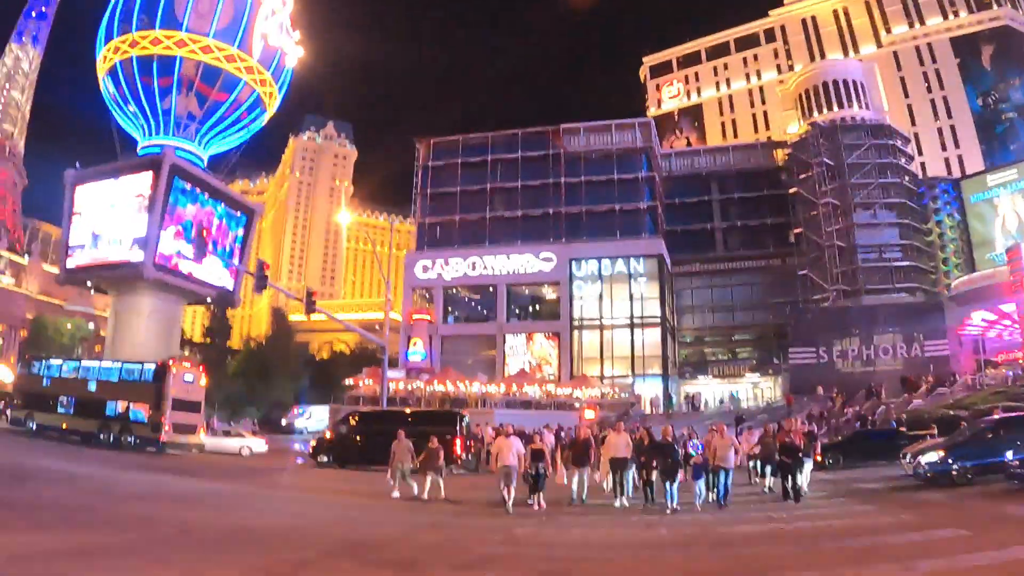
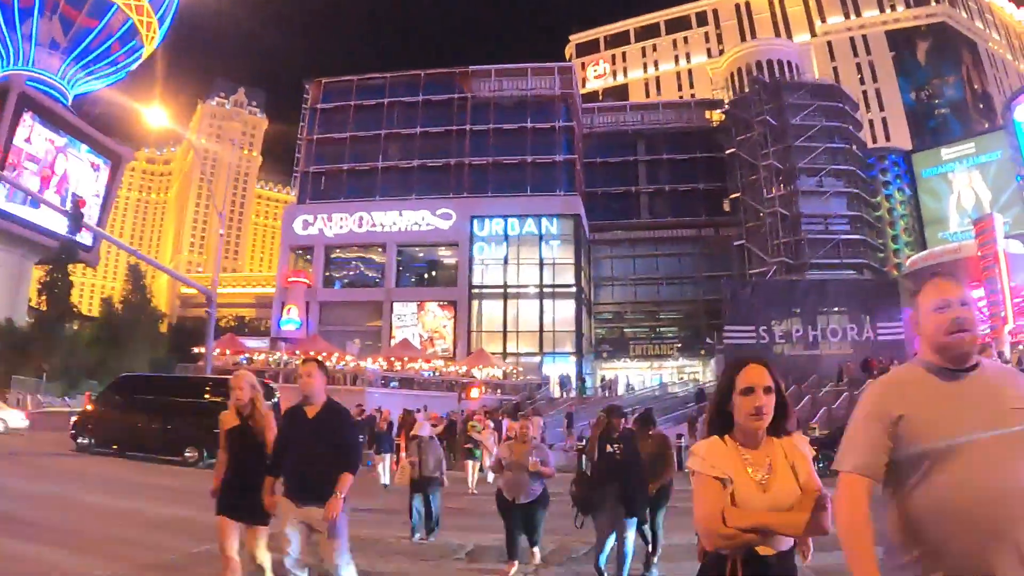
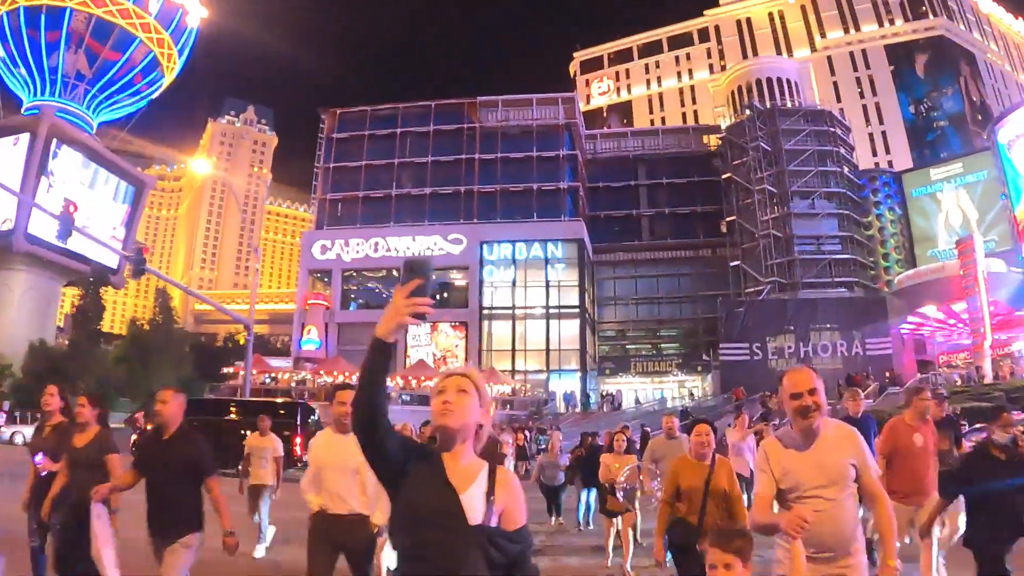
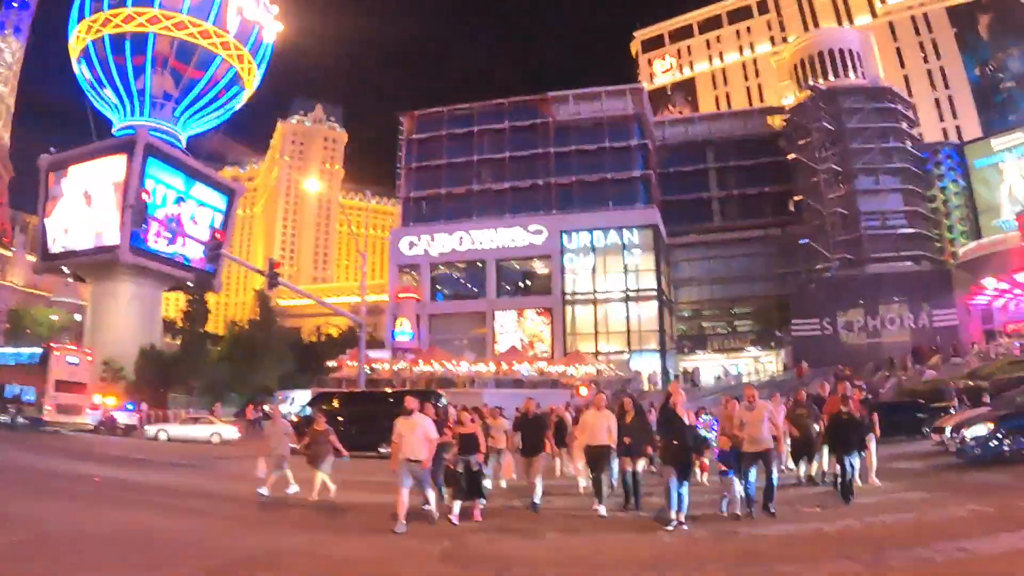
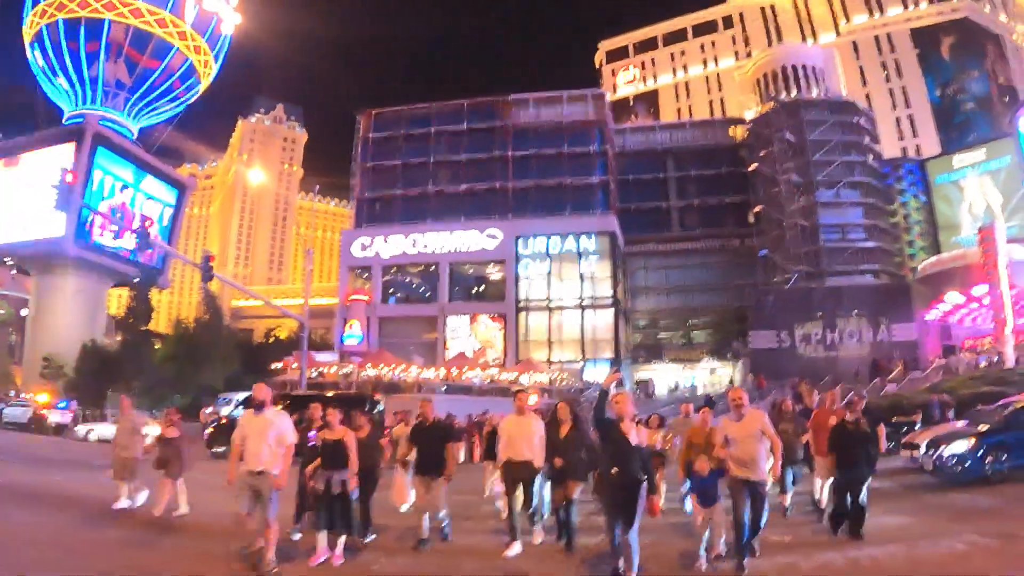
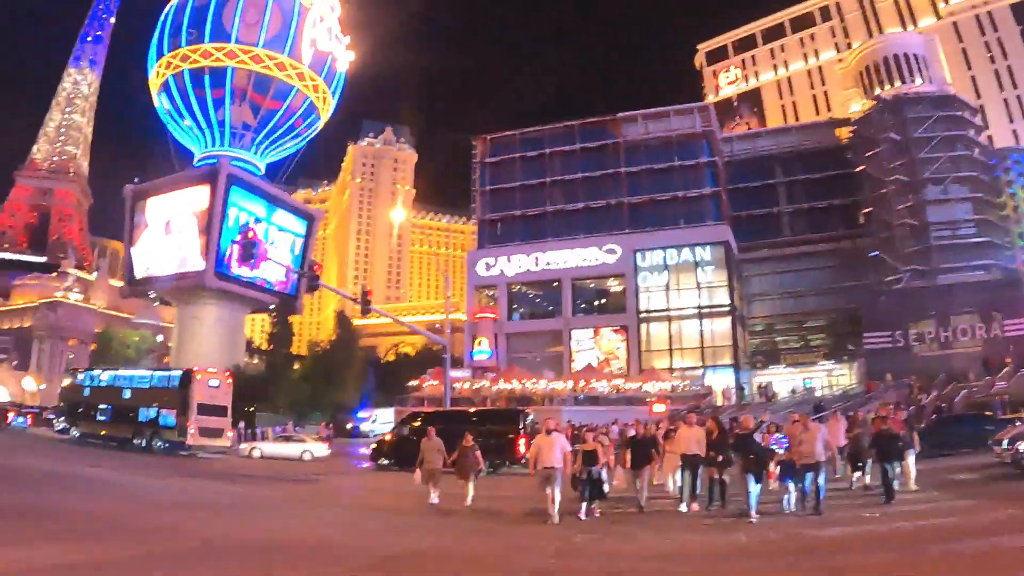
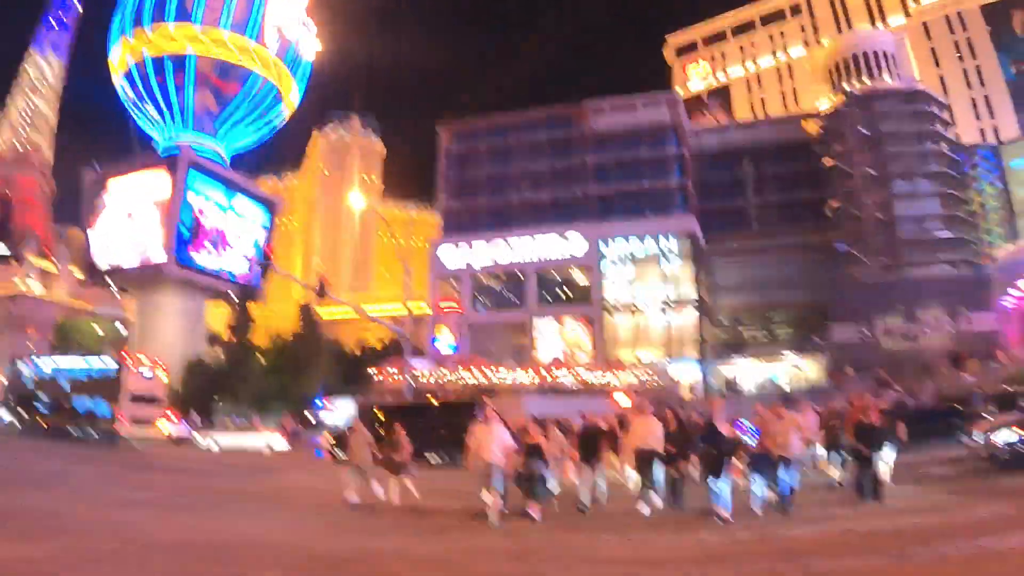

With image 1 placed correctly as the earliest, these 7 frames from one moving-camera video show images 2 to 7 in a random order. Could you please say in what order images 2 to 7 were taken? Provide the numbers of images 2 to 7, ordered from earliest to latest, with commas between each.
6, 7, 4, 5, 3, 2
